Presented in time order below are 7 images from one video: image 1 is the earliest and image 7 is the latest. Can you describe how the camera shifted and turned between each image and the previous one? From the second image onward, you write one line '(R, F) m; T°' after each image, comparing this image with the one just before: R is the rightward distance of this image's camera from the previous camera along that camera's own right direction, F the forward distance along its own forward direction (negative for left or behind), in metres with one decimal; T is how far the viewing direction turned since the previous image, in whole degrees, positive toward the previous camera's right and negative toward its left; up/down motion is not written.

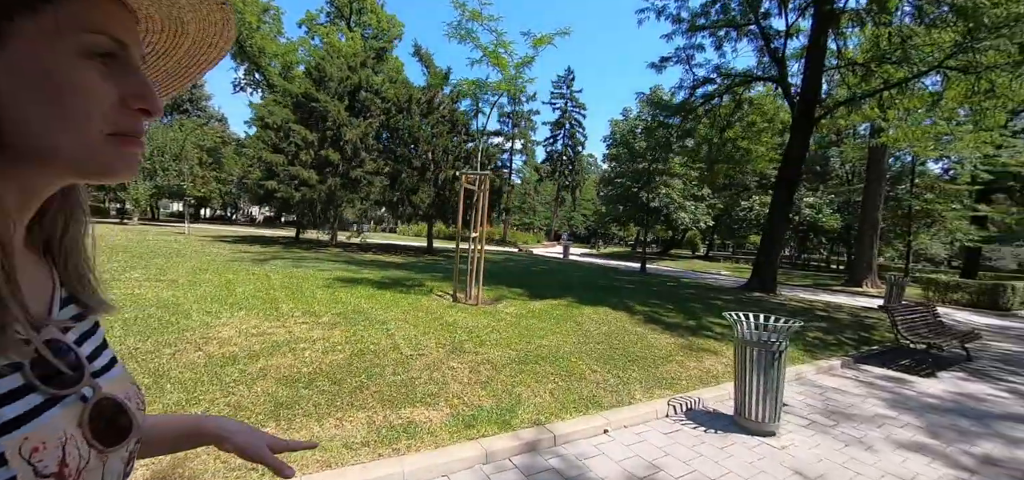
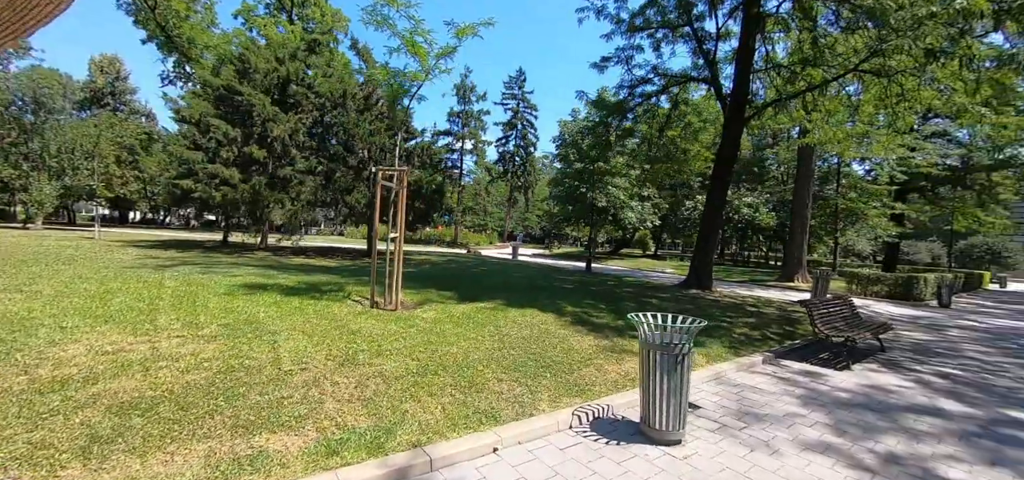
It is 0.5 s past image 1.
(+0.7, +0.5) m; +5°
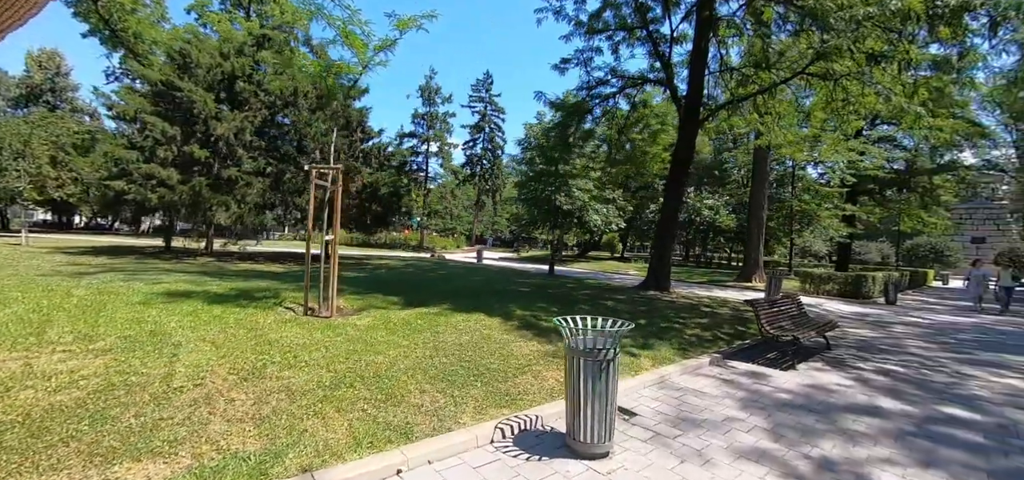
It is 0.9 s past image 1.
(+0.5, +0.3) m; +3°
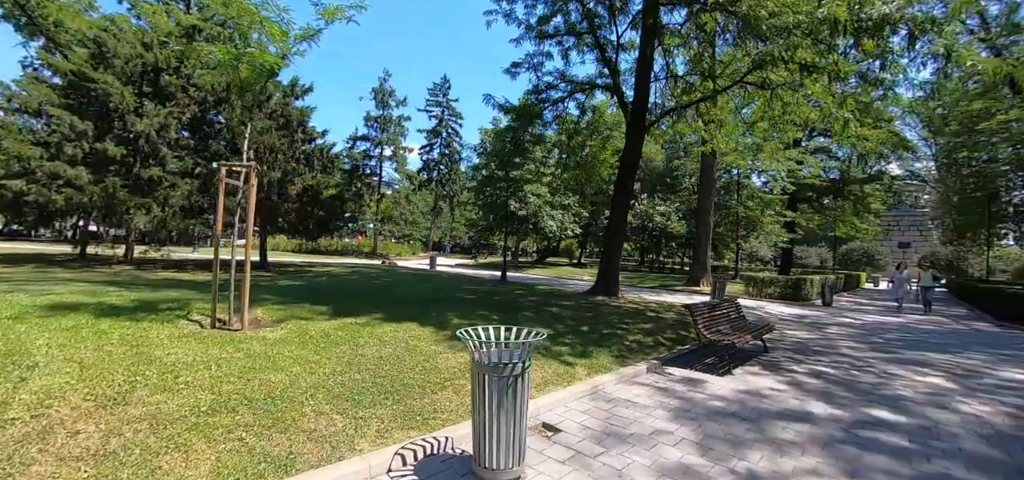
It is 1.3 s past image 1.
(+0.5, +0.4) m; +5°
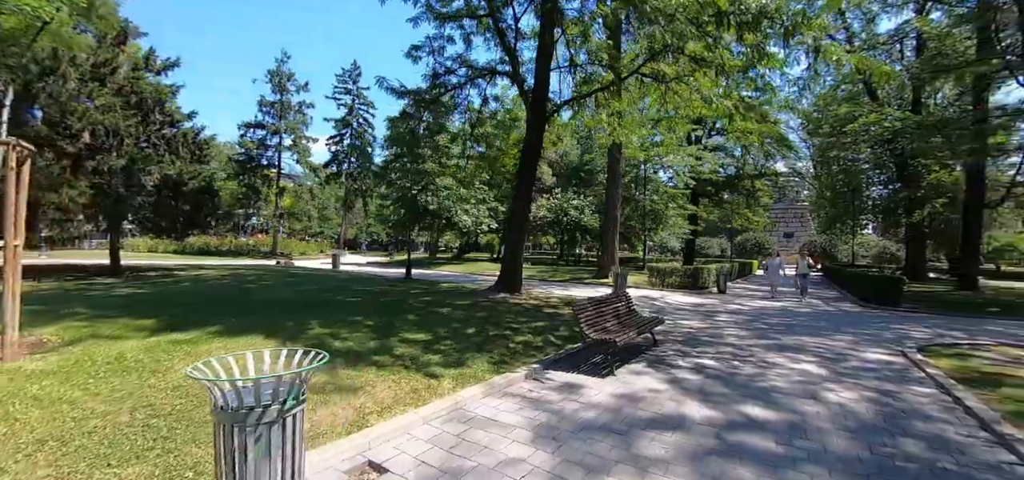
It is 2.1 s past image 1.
(+0.9, +0.8) m; +9°
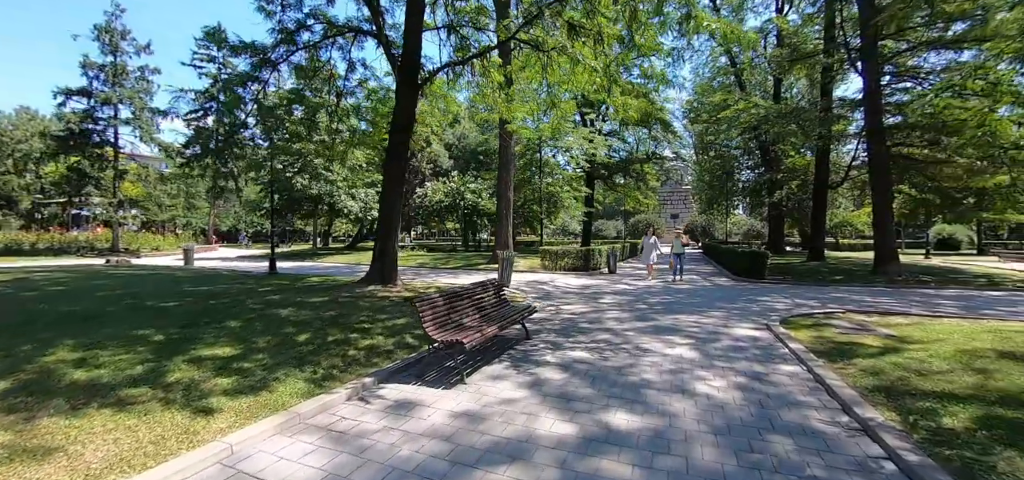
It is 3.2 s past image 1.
(+0.9, +1.1) m; +12°
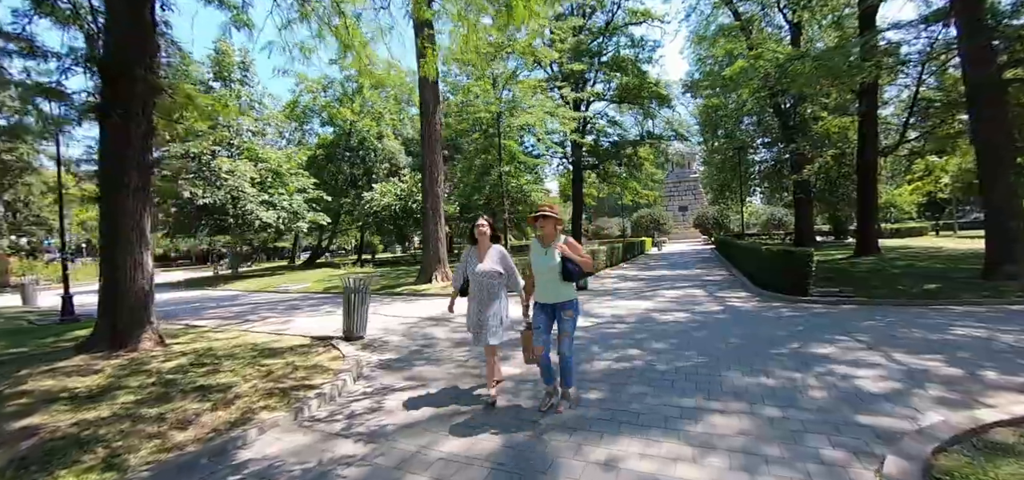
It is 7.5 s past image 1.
(+2.5, +4.8) m; -2°
